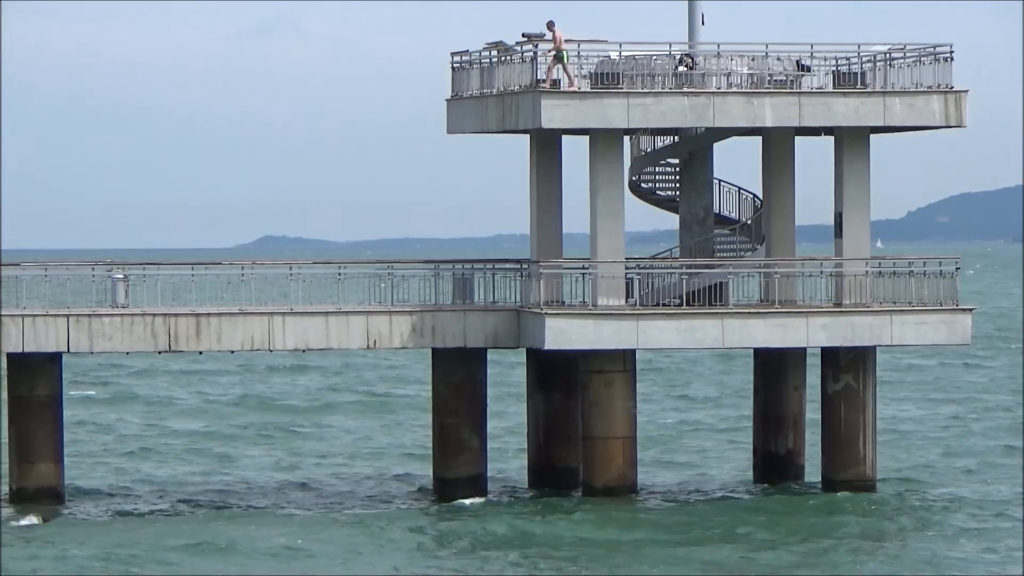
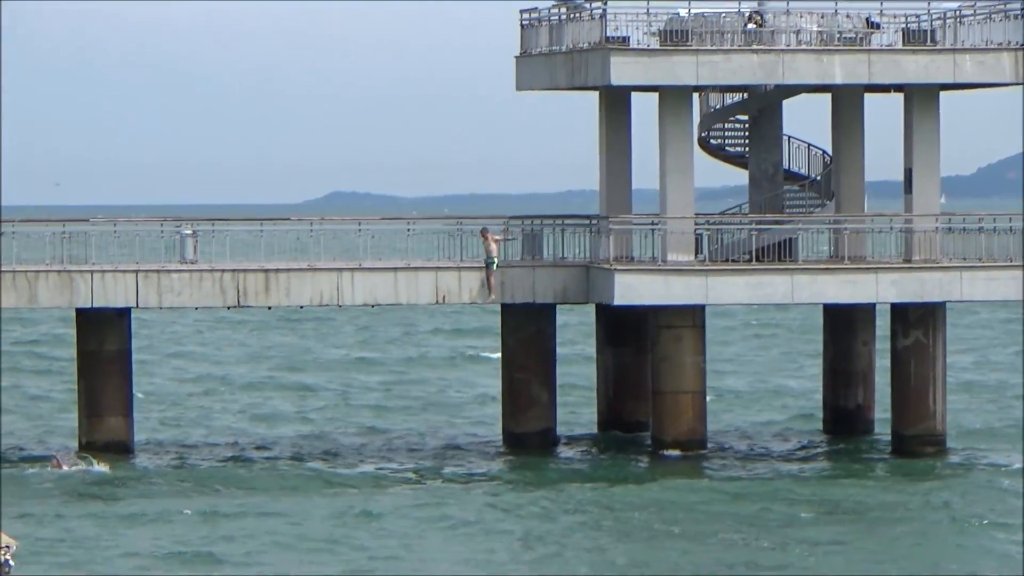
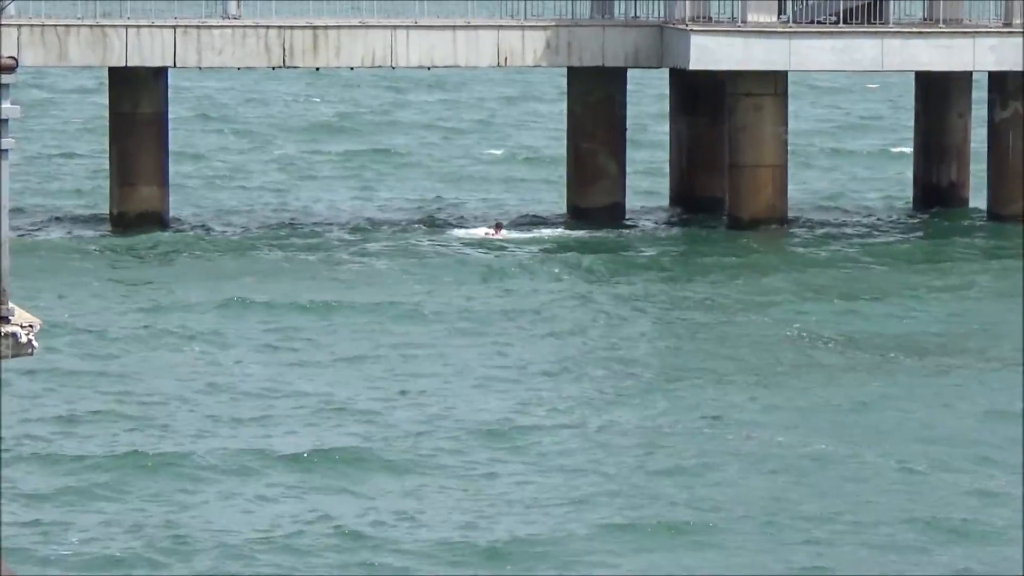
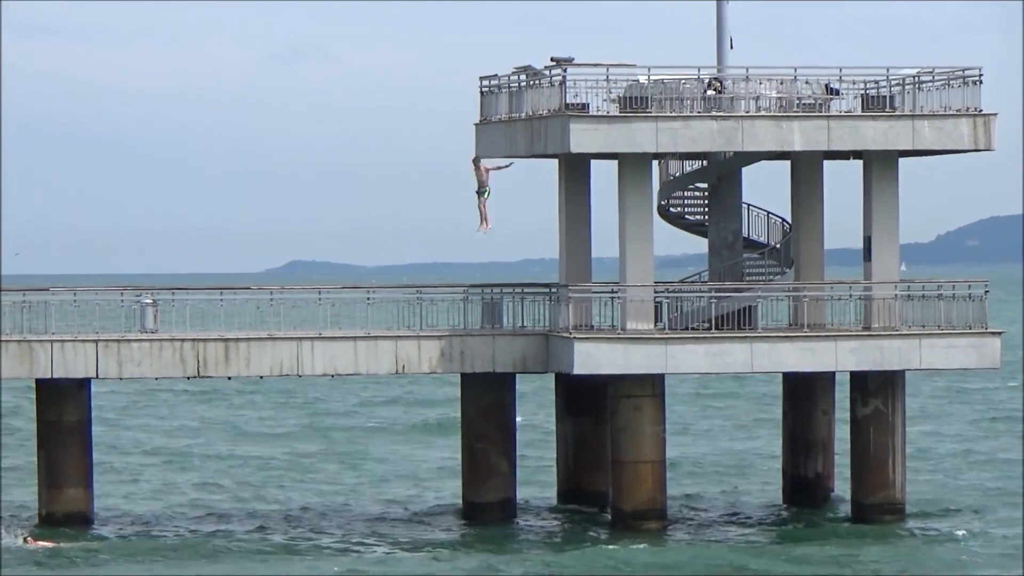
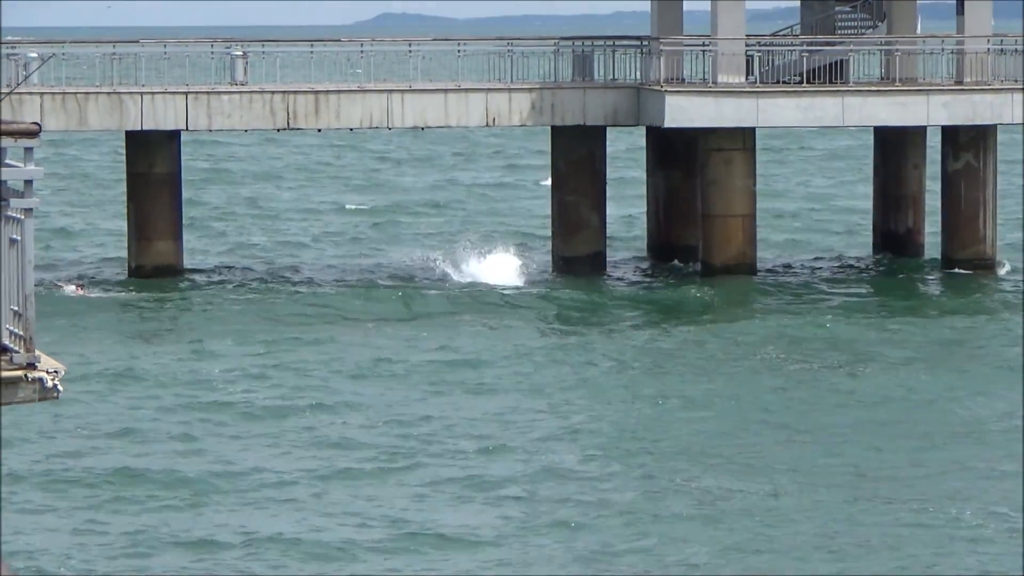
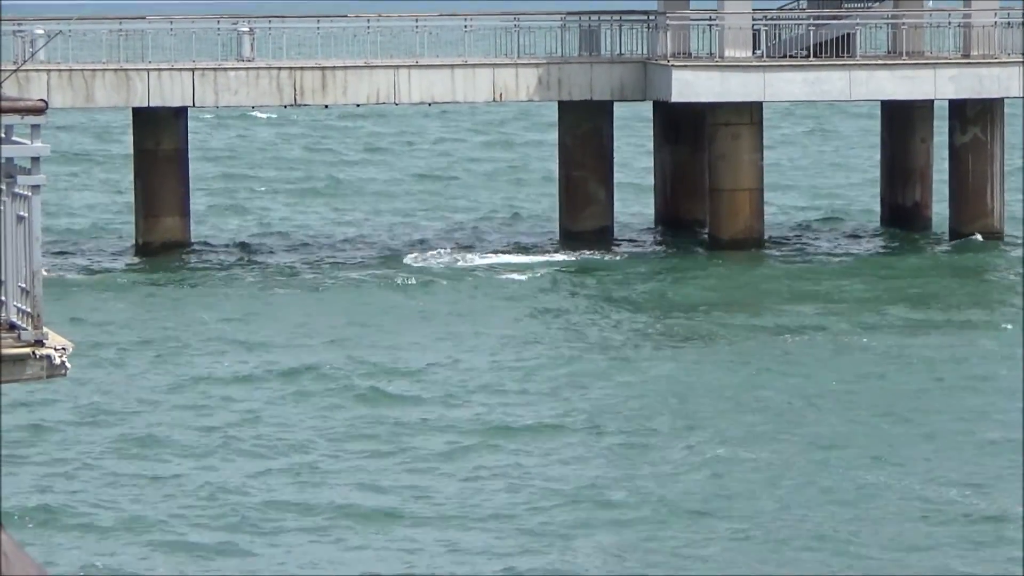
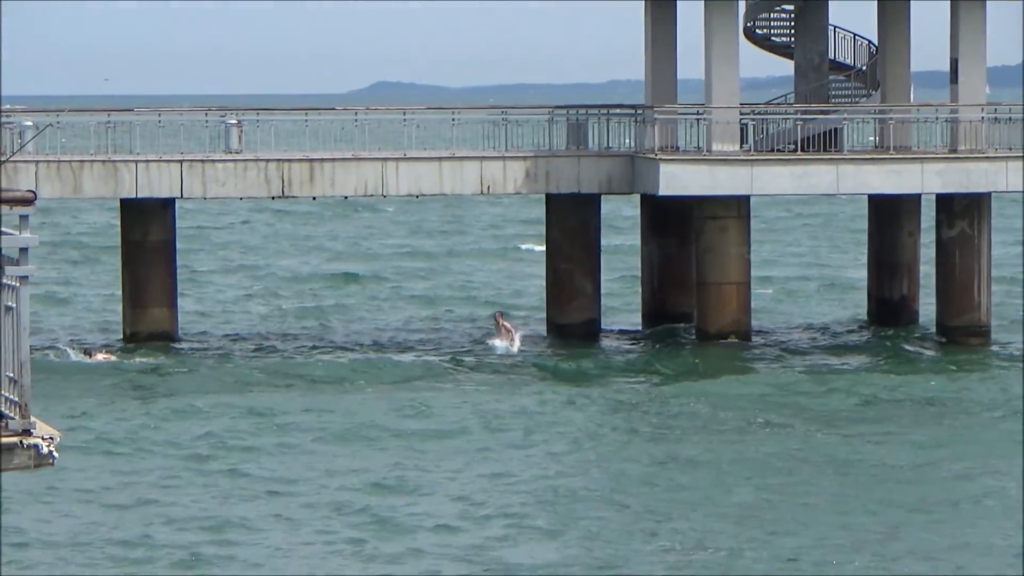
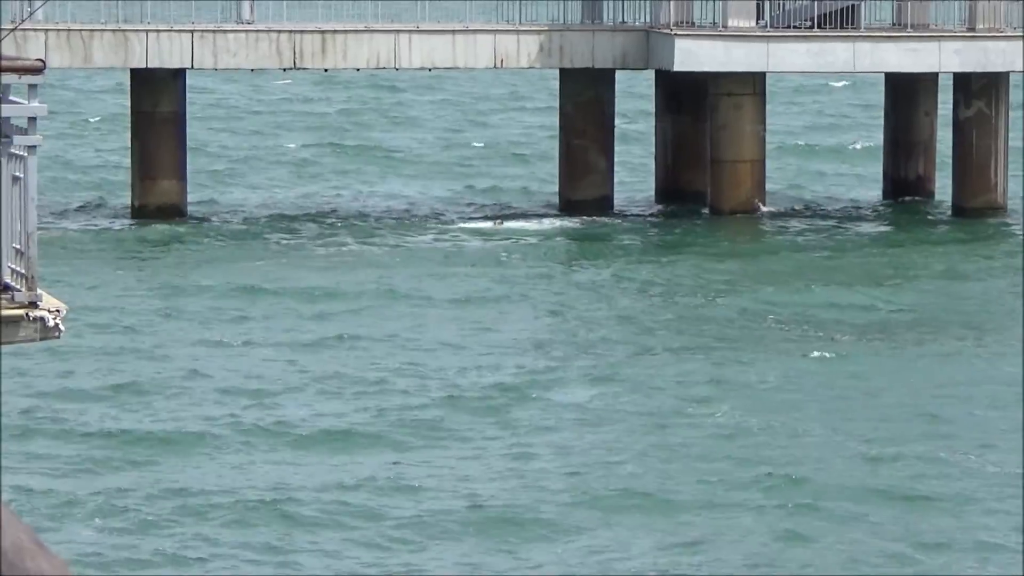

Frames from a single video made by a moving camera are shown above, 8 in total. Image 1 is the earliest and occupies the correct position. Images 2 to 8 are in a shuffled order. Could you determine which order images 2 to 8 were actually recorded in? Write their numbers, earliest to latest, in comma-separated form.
4, 2, 7, 5, 6, 8, 3
